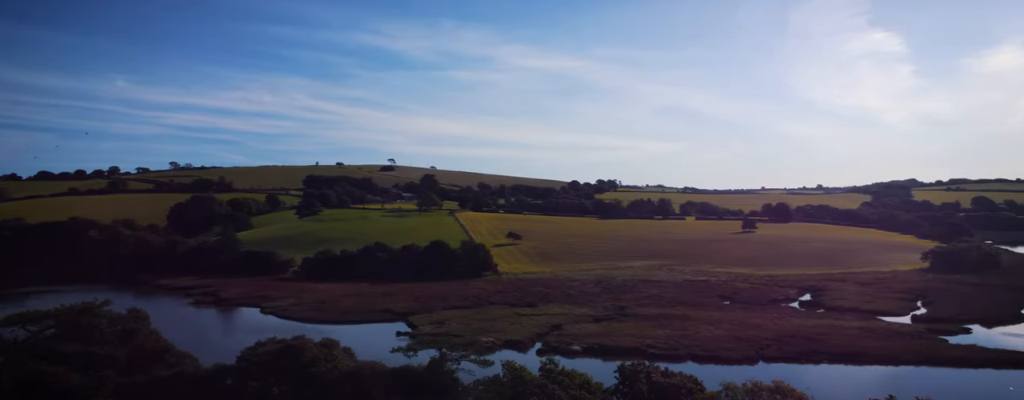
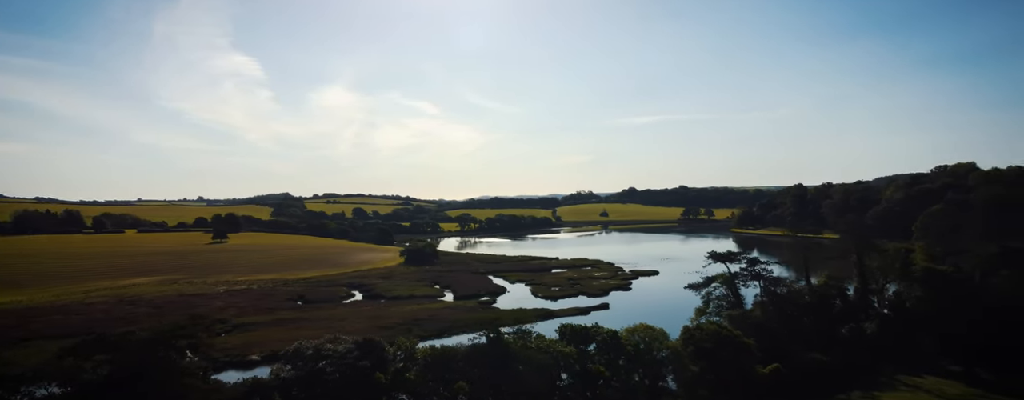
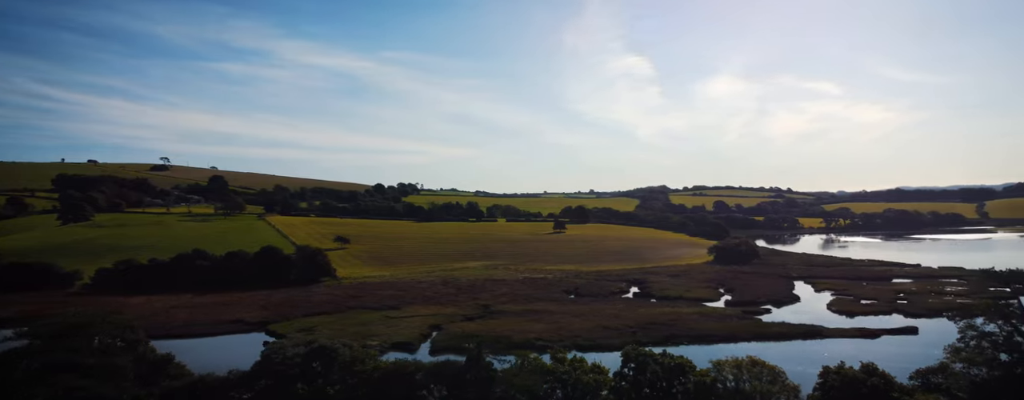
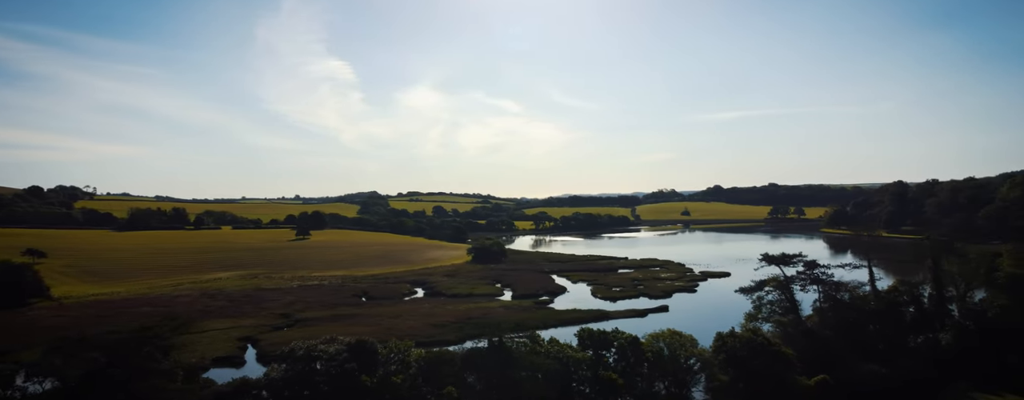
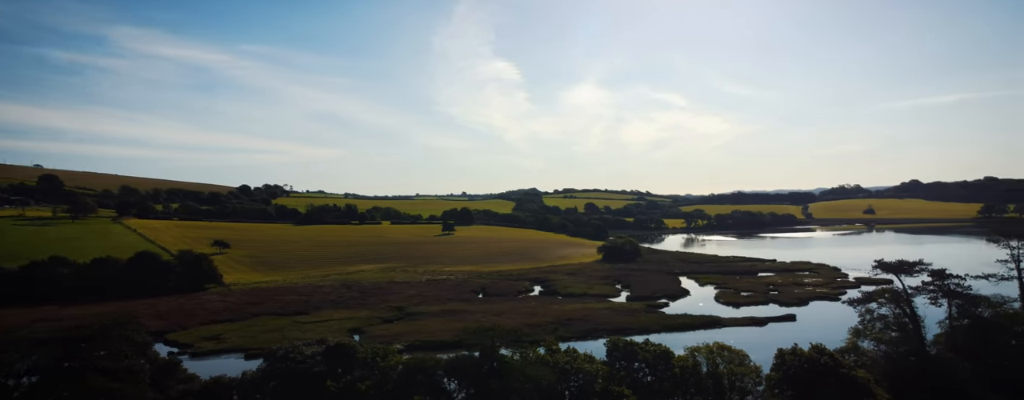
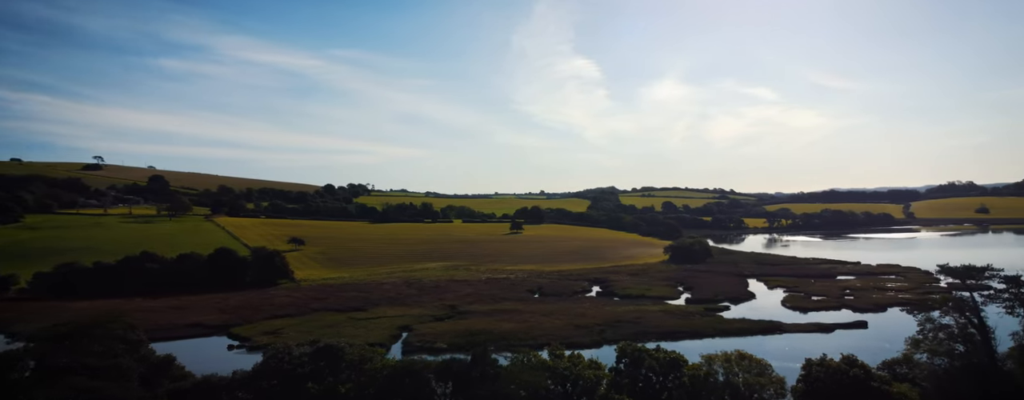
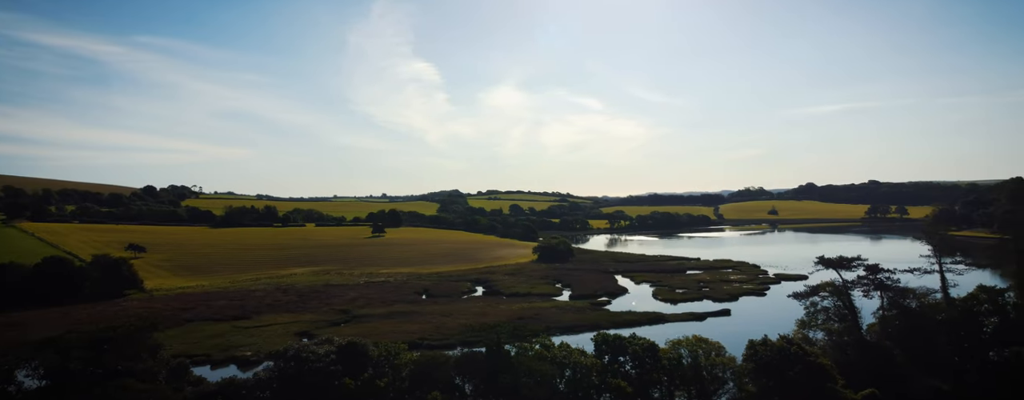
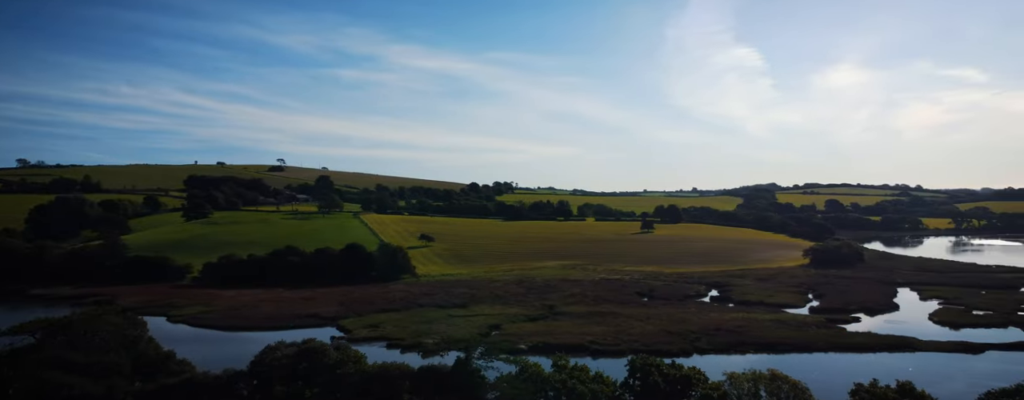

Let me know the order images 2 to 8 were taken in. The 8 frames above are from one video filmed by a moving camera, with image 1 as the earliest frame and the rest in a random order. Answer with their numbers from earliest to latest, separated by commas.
8, 3, 6, 5, 7, 4, 2
